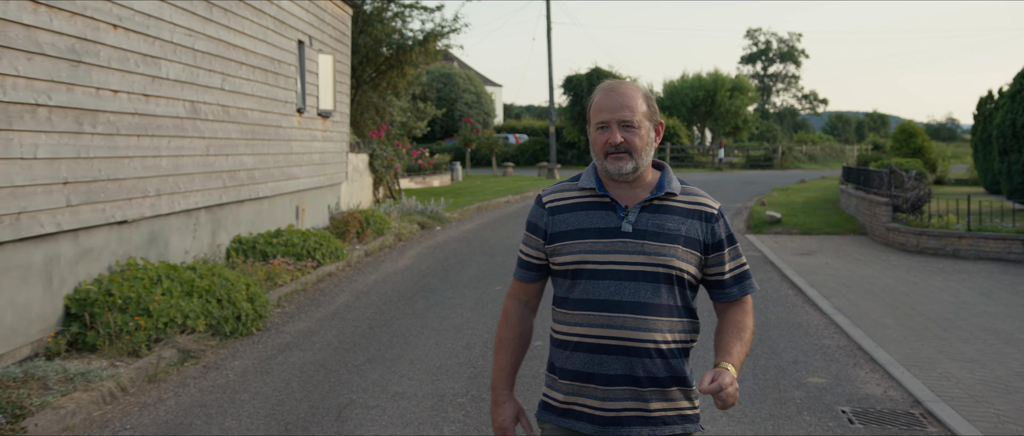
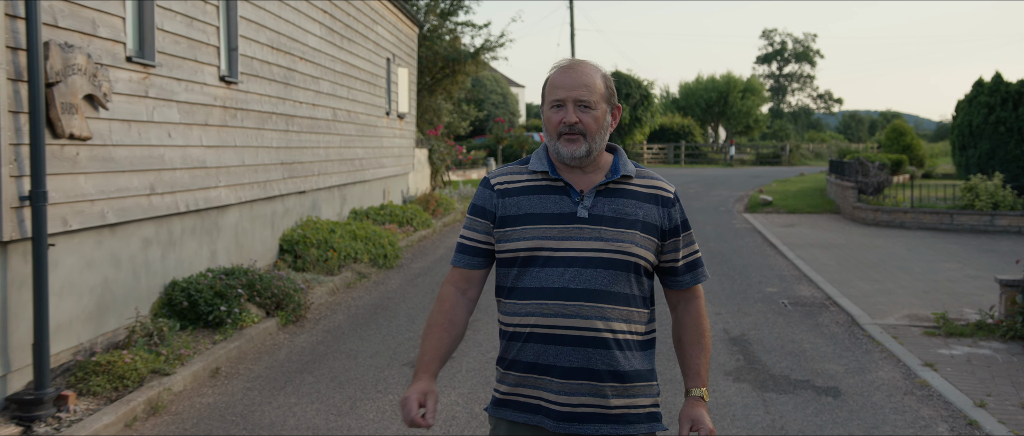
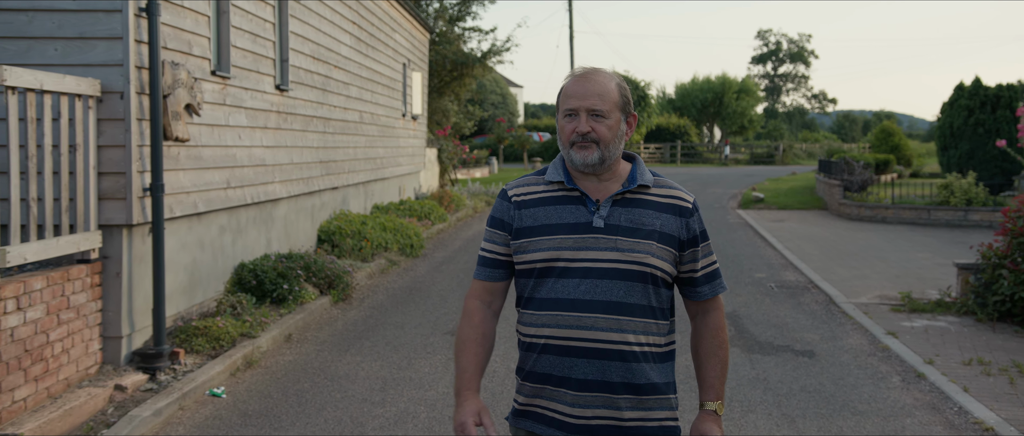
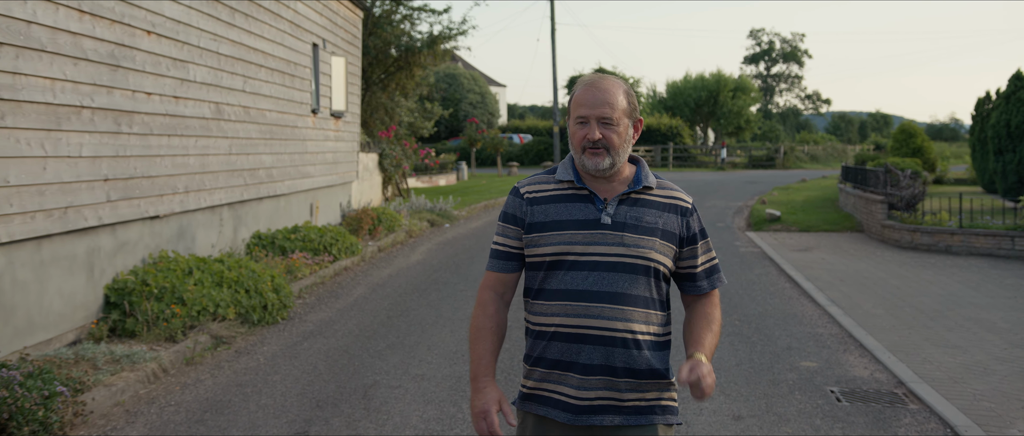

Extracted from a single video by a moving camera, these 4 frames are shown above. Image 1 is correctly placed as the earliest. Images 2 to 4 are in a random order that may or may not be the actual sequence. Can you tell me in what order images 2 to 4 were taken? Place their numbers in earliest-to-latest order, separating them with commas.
4, 2, 3
